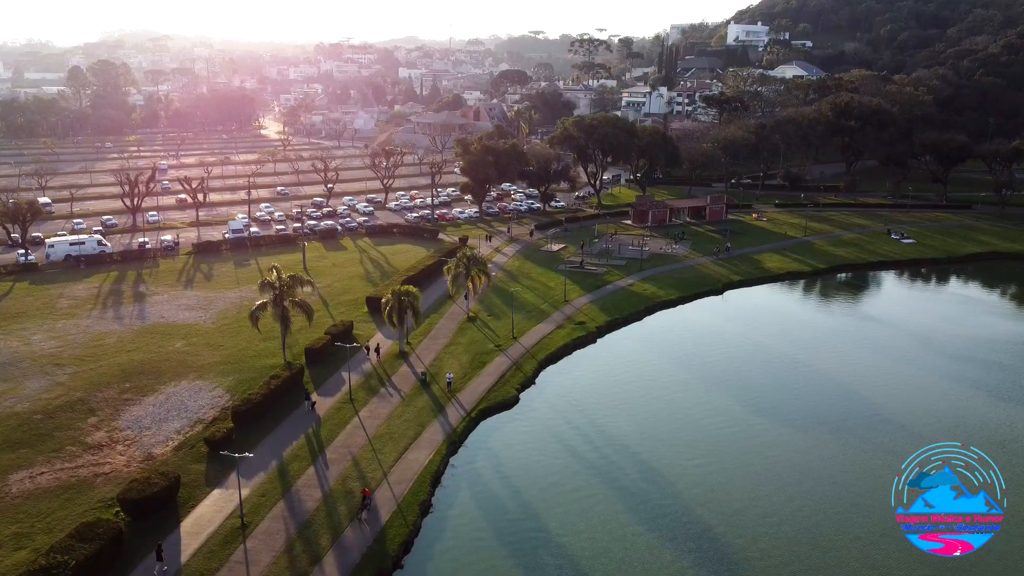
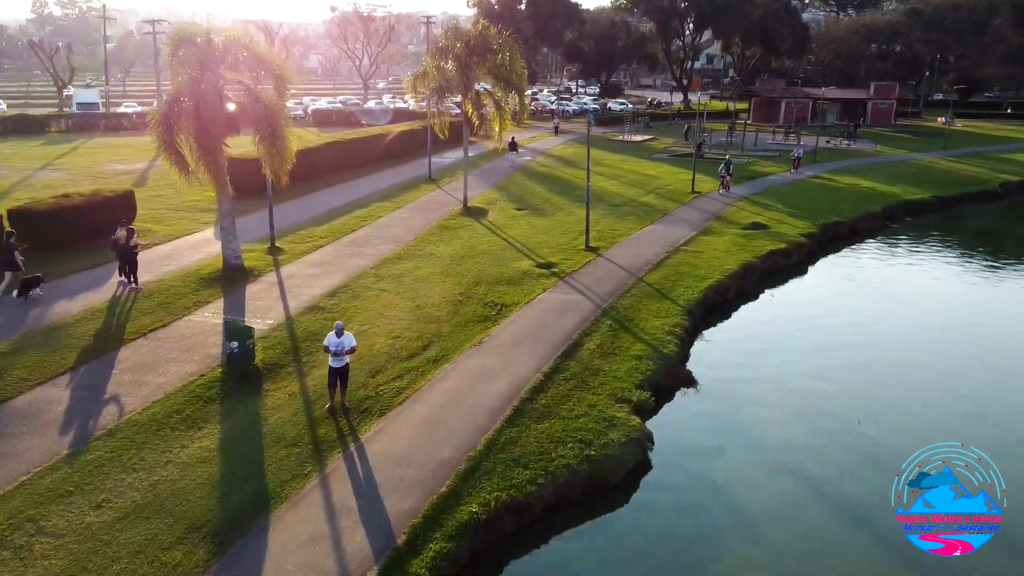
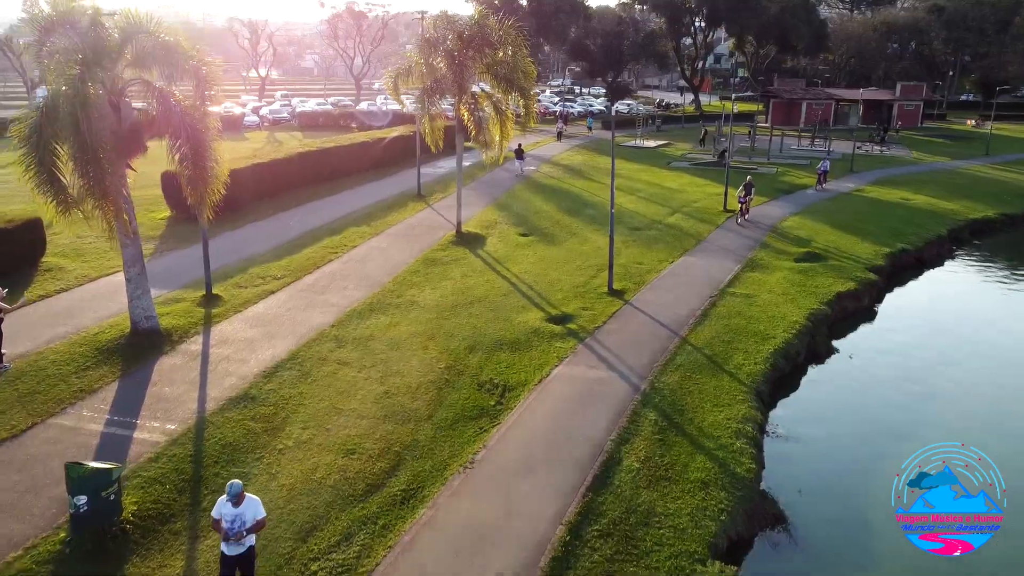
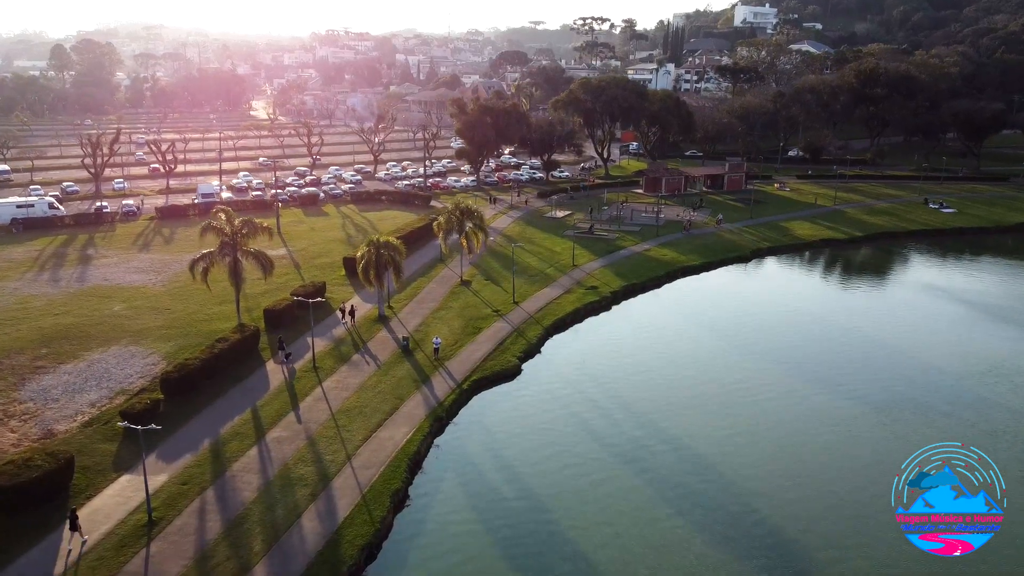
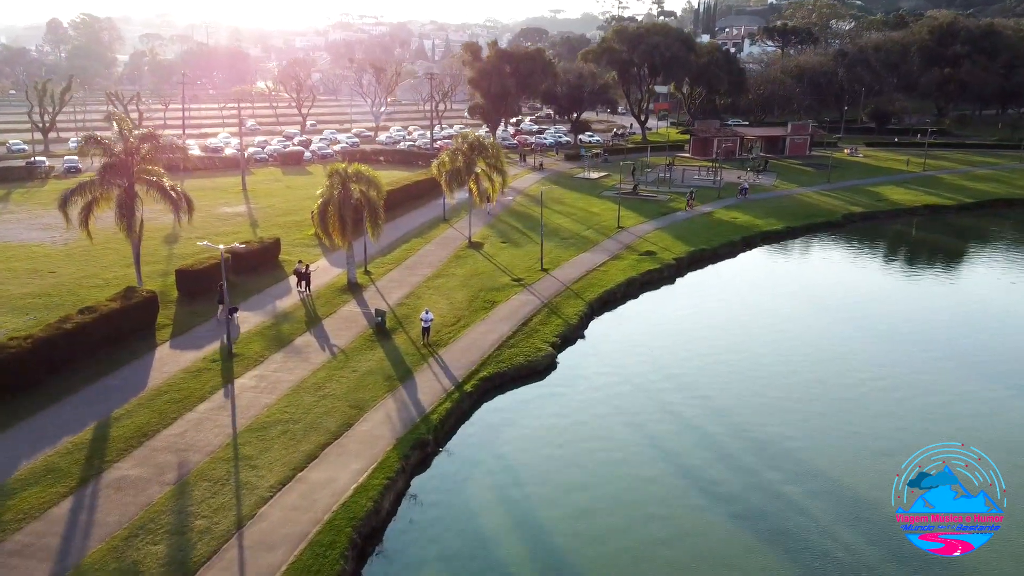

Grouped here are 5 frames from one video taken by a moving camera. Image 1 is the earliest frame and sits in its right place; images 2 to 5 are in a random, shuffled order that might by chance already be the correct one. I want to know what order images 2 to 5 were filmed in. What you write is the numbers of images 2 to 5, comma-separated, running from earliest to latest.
4, 5, 2, 3
